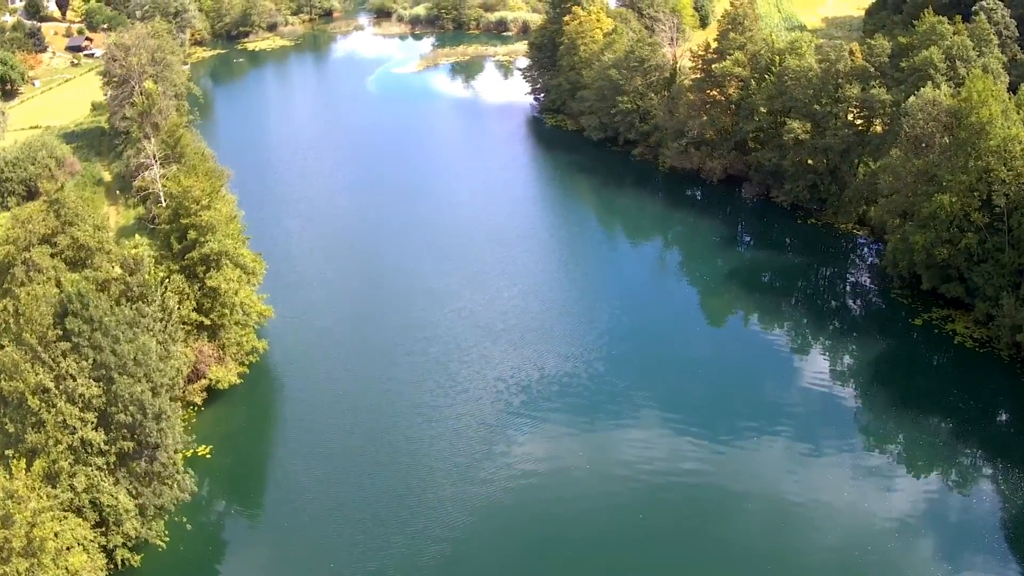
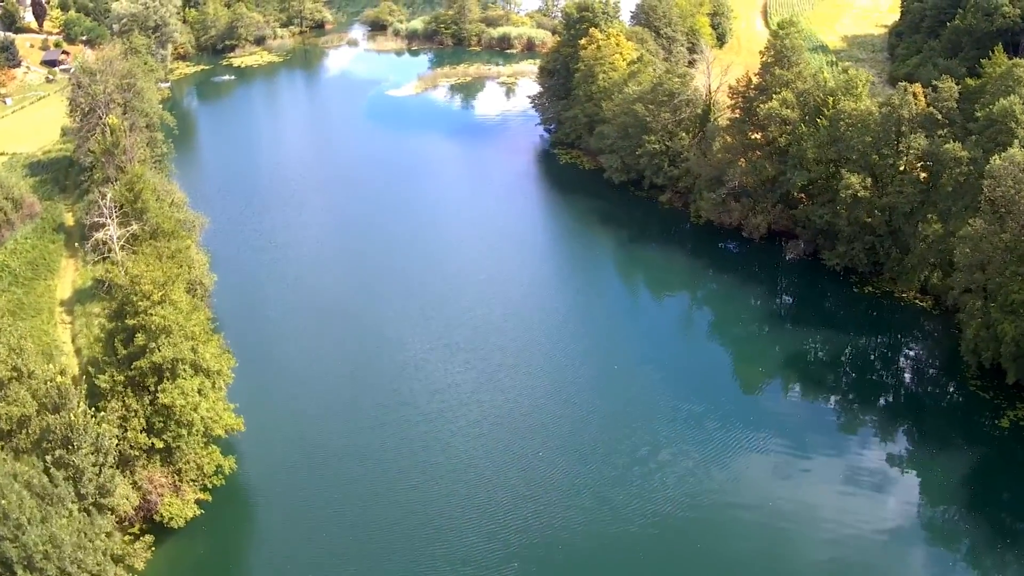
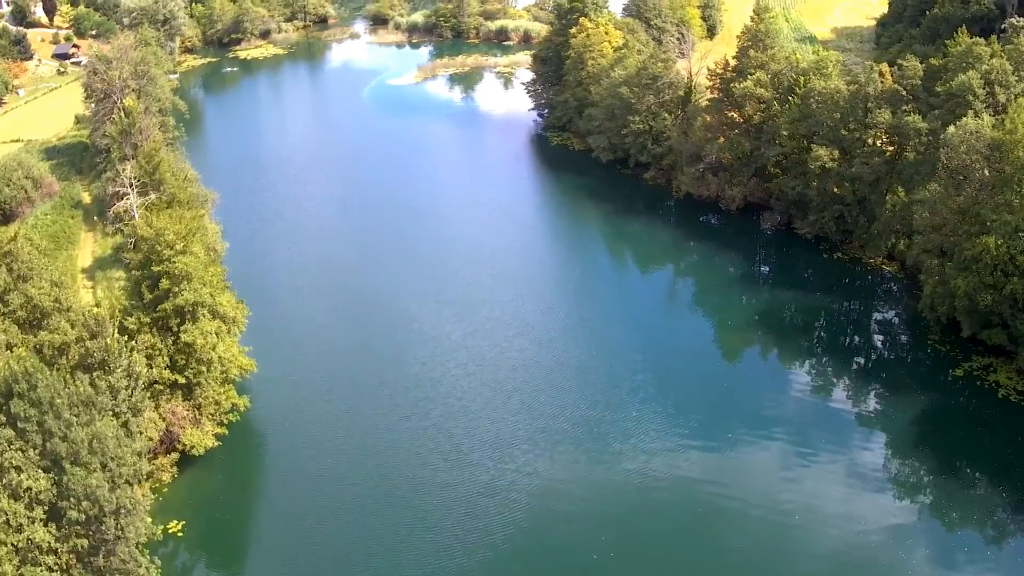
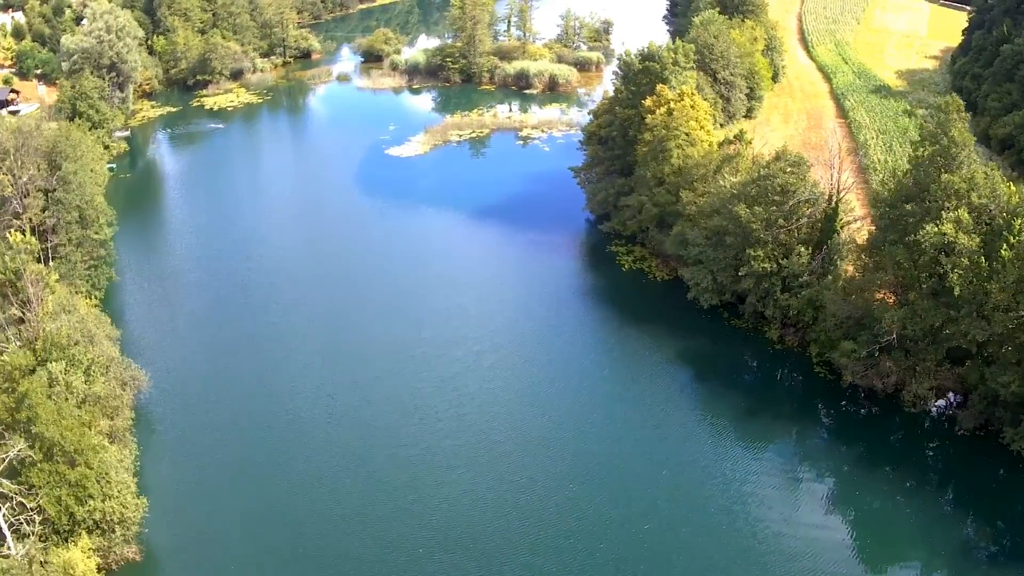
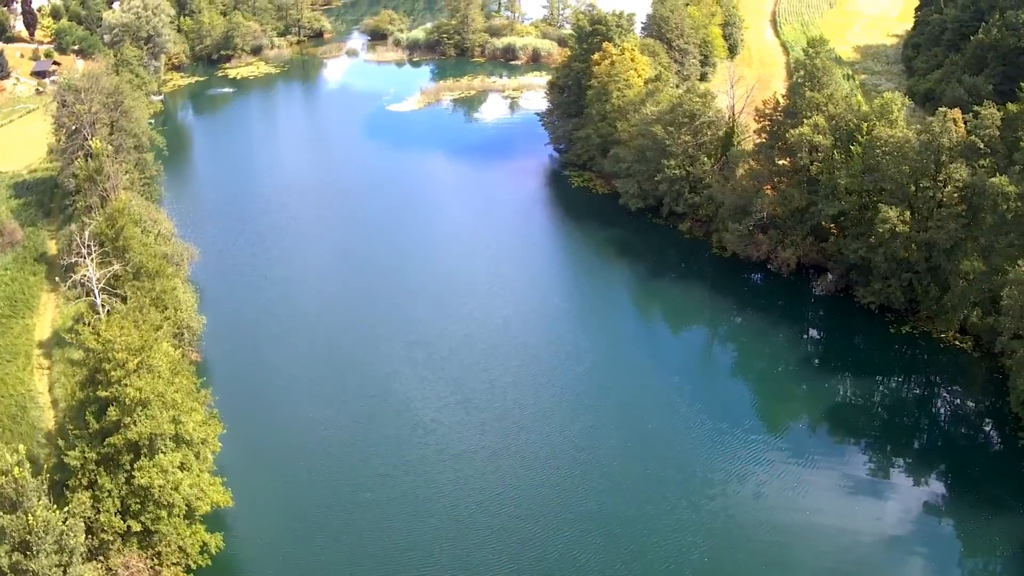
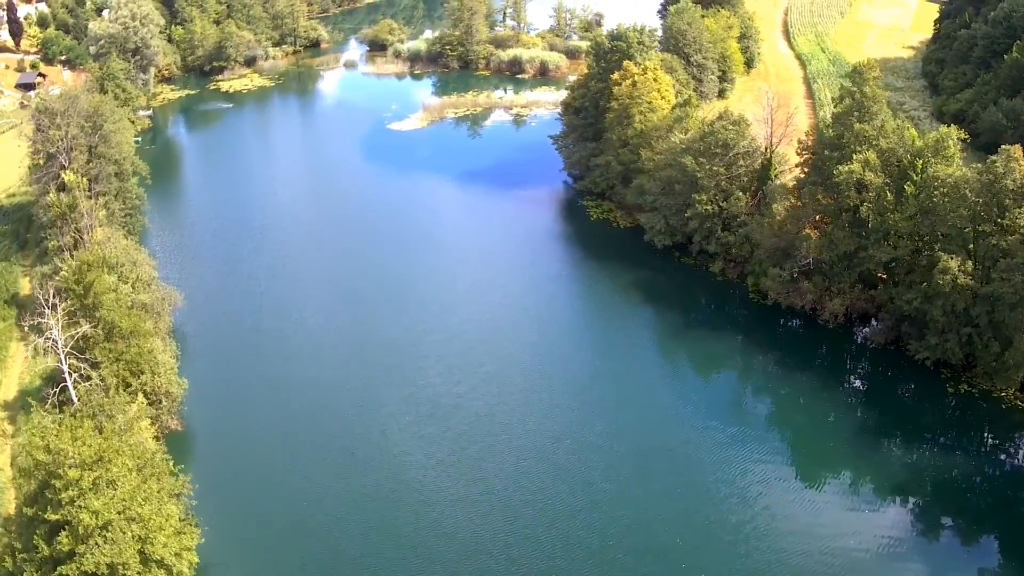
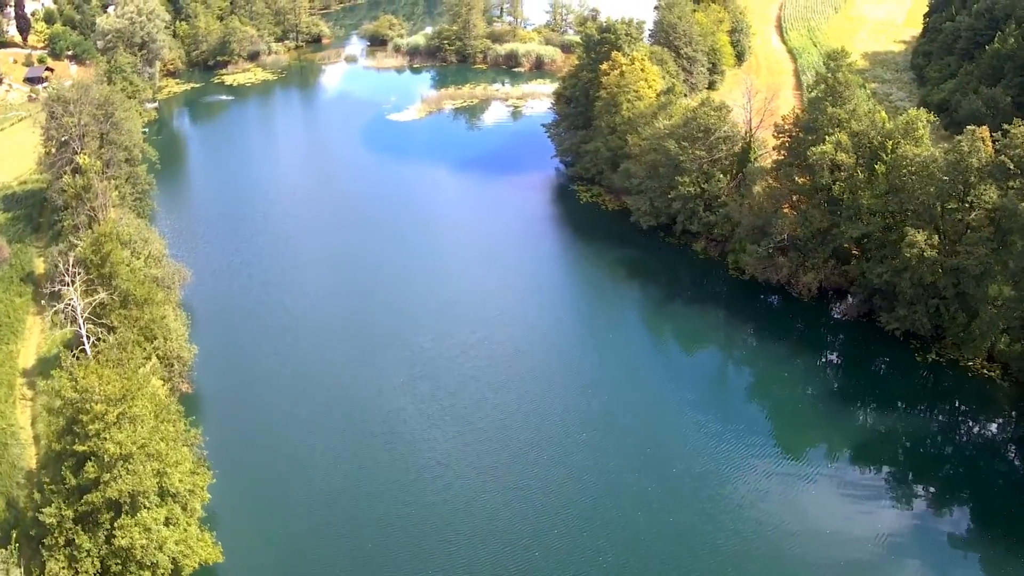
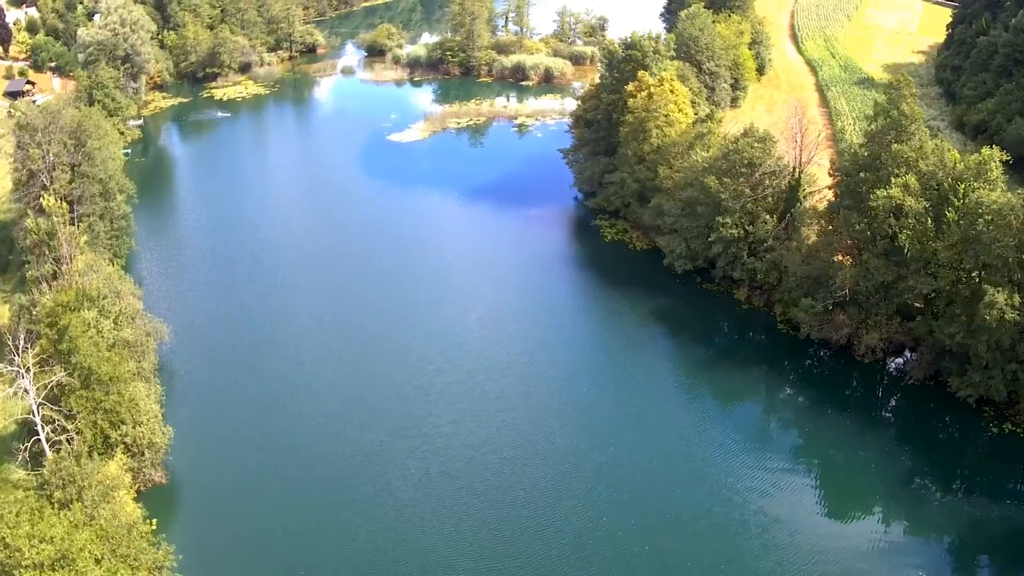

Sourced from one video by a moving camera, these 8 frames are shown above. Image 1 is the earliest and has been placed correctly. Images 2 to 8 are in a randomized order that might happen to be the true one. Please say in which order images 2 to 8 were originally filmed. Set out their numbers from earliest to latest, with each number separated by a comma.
3, 2, 5, 7, 6, 8, 4
